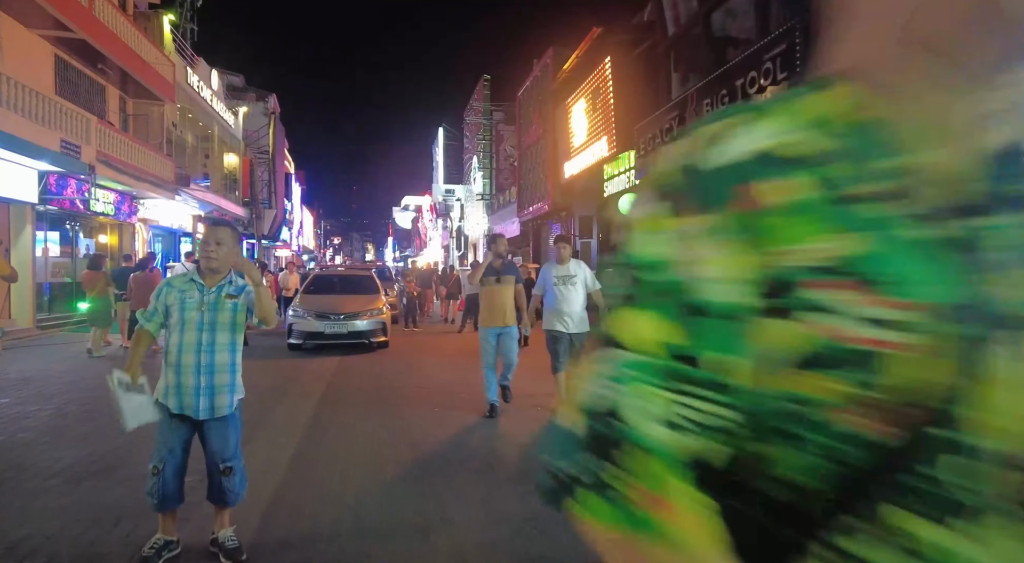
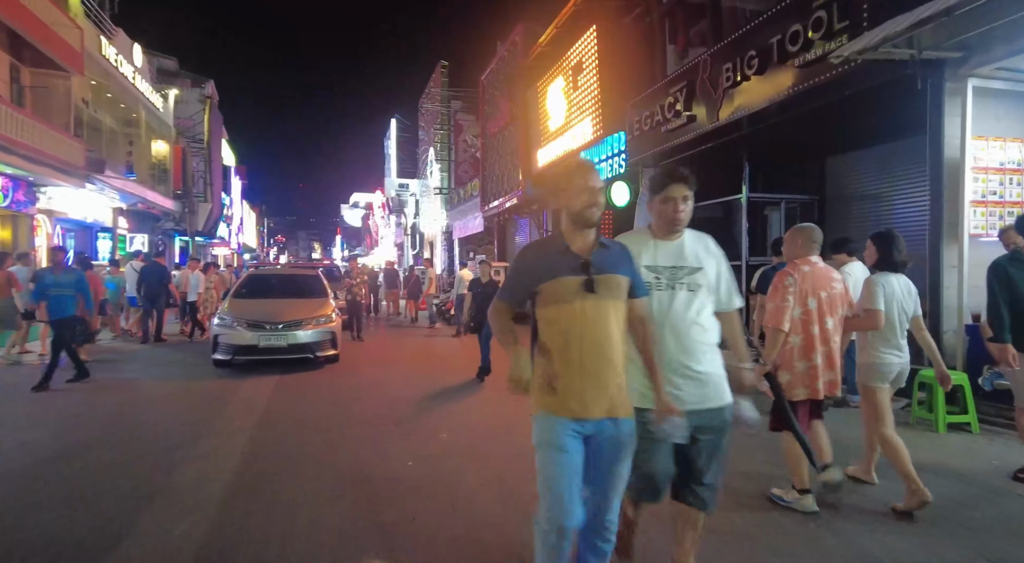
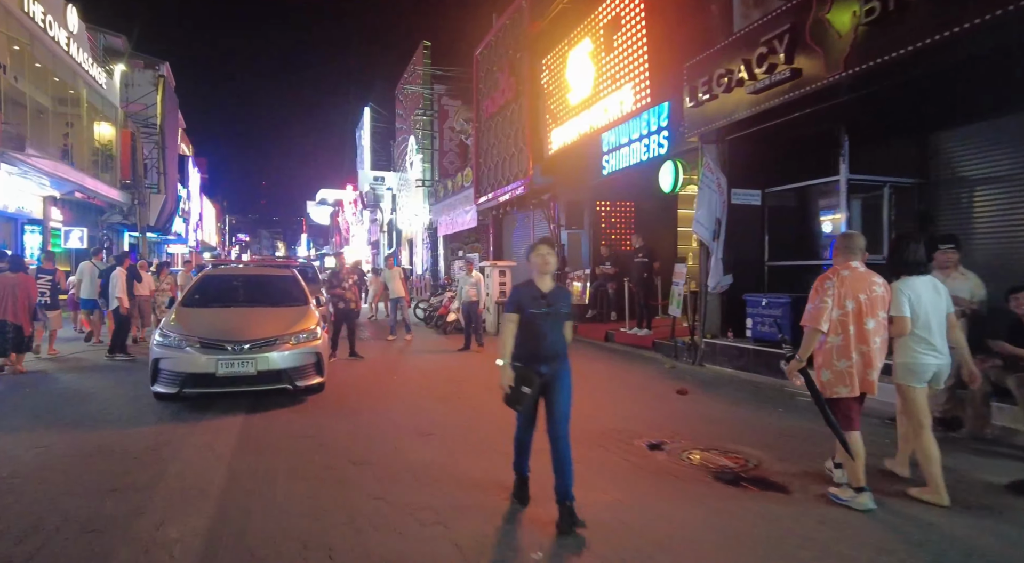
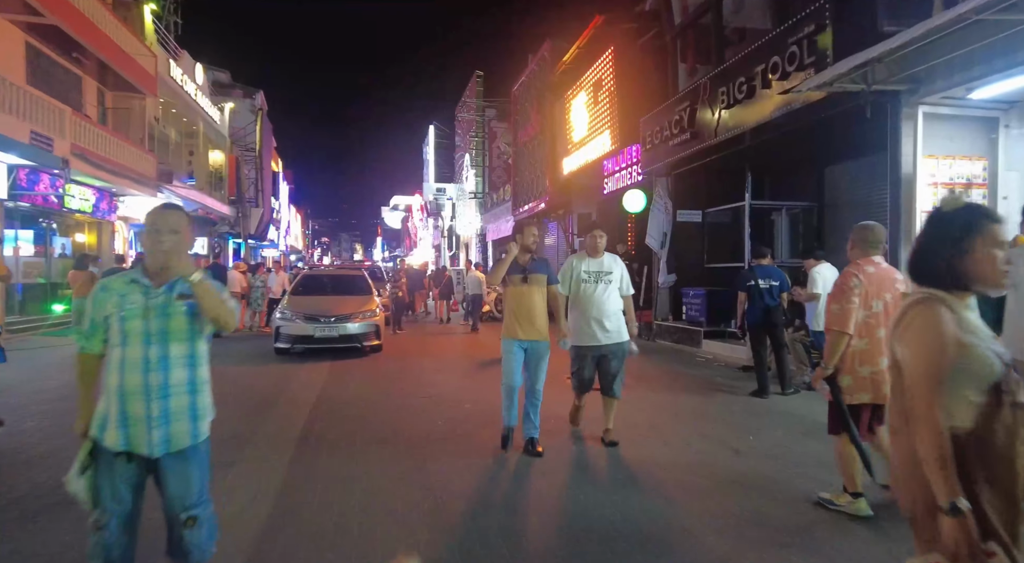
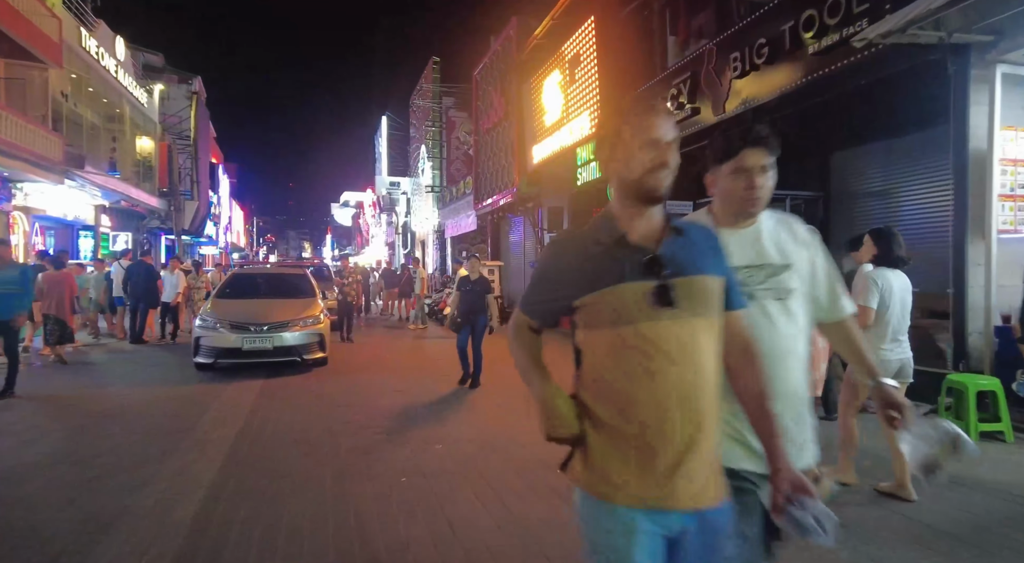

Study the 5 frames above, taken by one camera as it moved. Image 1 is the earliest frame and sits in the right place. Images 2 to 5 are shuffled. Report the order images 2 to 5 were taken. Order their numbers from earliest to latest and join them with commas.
4, 2, 5, 3
